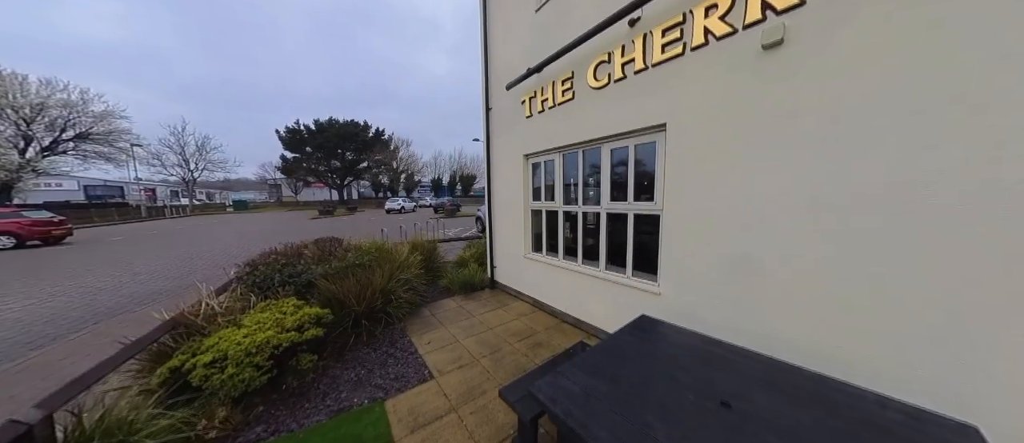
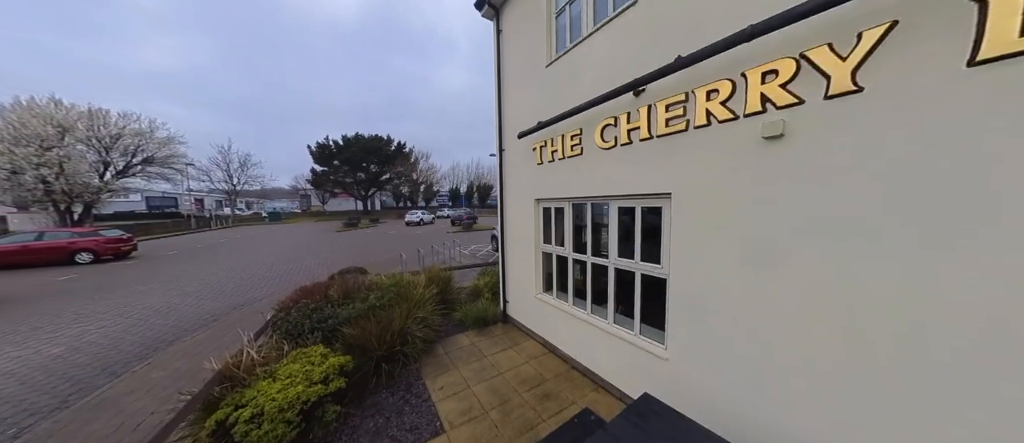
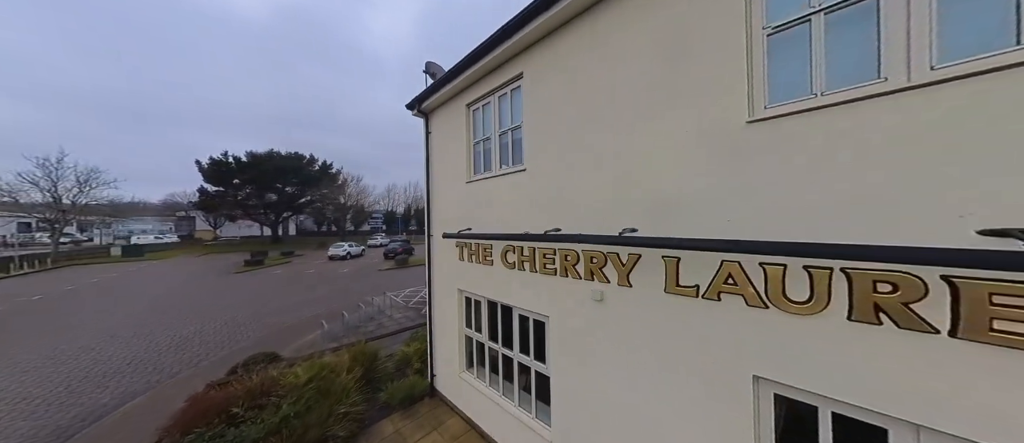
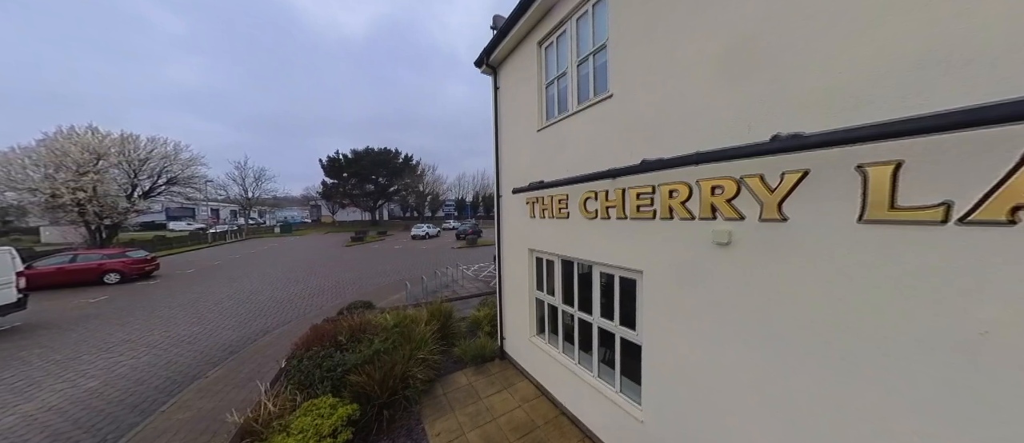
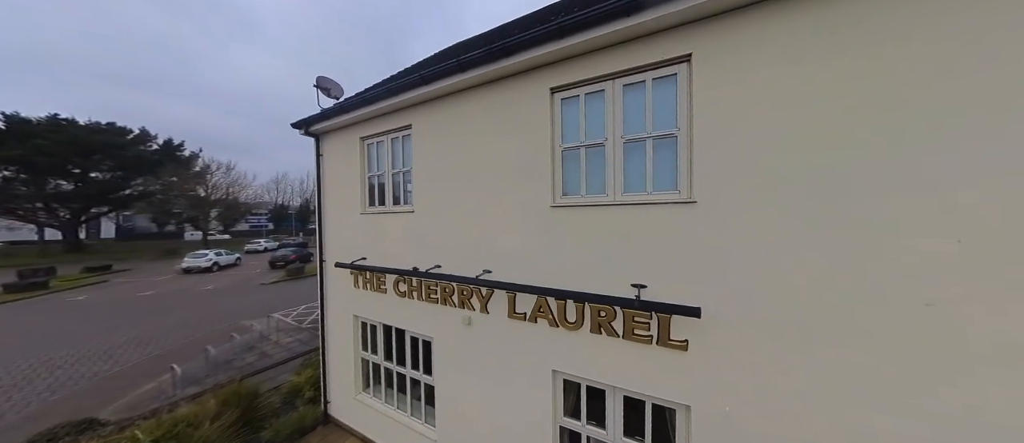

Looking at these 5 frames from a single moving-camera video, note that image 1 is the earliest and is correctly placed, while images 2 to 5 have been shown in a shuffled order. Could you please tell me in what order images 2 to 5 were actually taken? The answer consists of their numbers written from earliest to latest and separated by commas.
2, 4, 3, 5
